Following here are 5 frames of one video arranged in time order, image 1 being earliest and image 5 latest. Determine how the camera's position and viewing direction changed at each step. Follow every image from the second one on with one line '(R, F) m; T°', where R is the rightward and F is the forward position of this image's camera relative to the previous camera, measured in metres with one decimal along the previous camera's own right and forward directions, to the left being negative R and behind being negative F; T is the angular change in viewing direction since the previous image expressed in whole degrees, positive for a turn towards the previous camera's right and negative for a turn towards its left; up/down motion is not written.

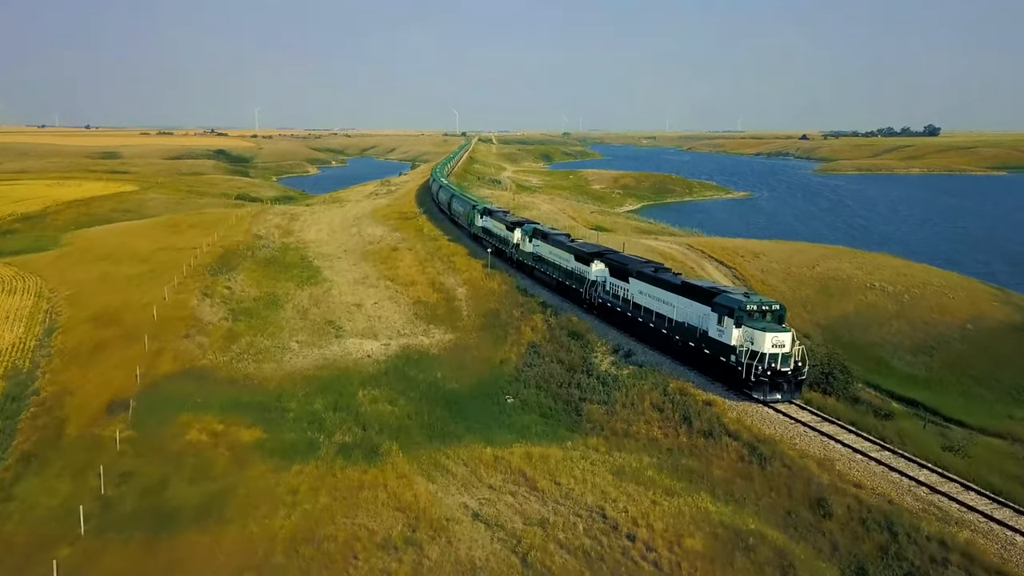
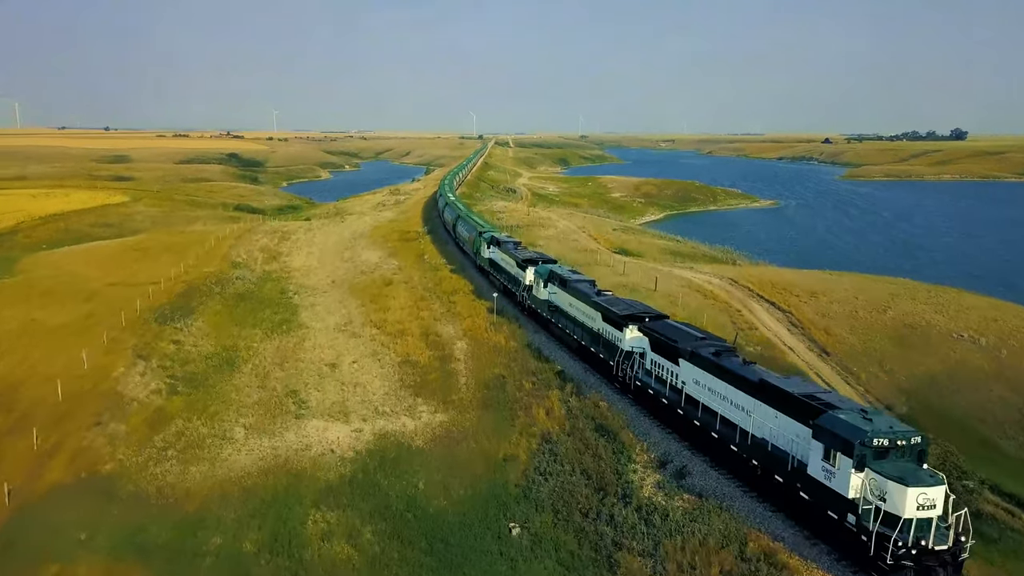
(+0.2, +6.9) m; -1°
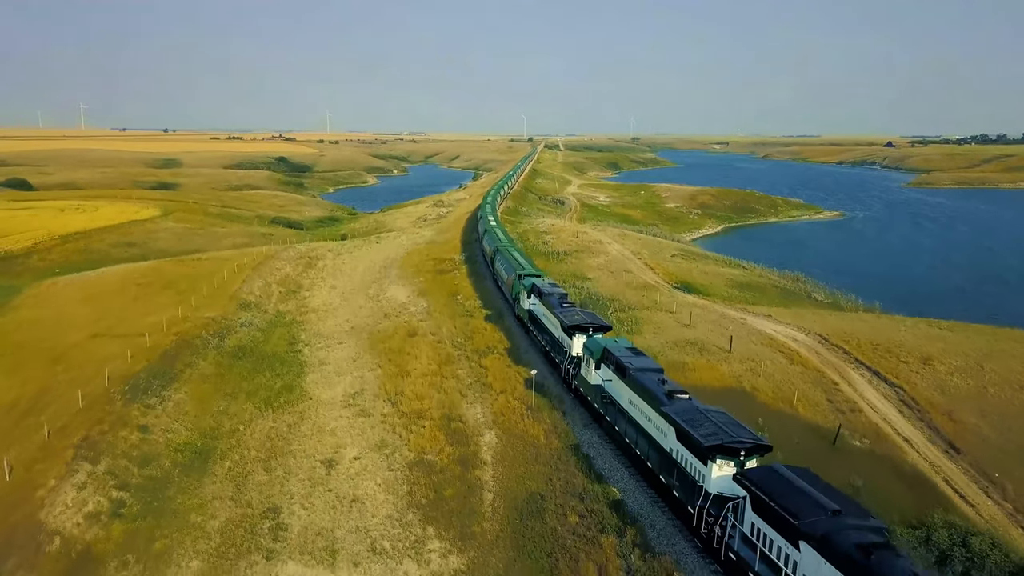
(+0.1, +6.3) m; -3°
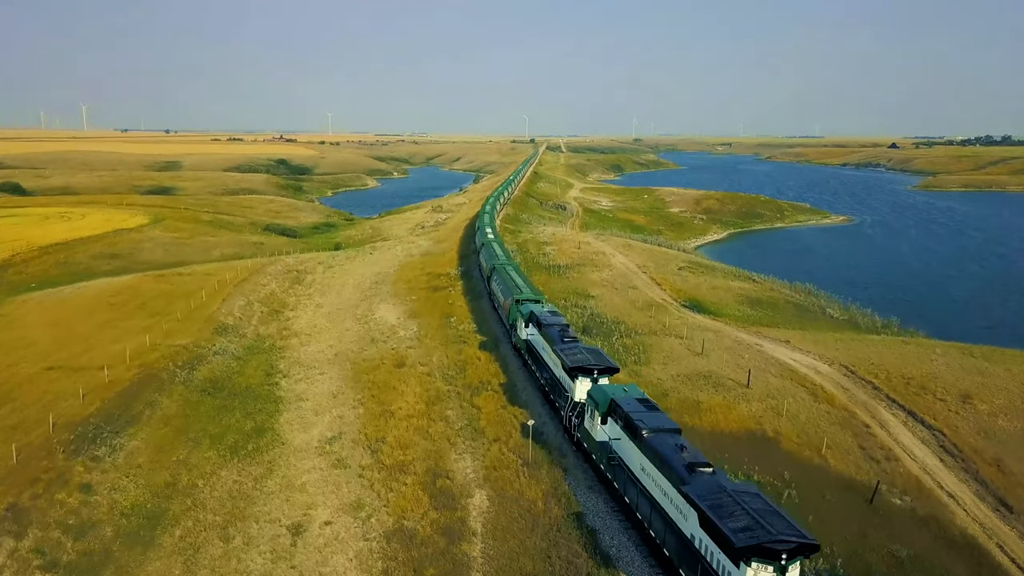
(+0.2, +3.0) m; 0°
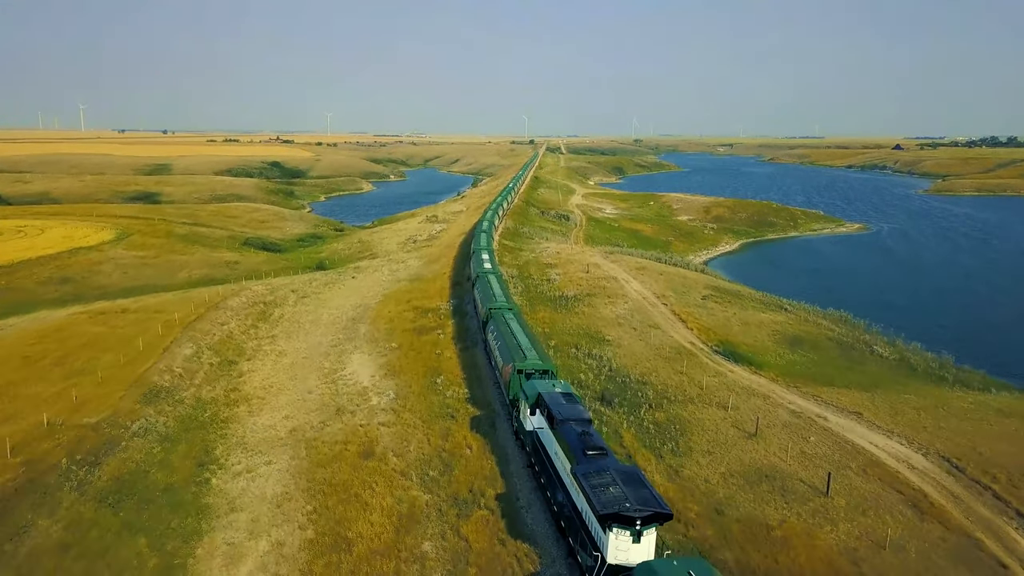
(0.0, +7.5) m; 0°
